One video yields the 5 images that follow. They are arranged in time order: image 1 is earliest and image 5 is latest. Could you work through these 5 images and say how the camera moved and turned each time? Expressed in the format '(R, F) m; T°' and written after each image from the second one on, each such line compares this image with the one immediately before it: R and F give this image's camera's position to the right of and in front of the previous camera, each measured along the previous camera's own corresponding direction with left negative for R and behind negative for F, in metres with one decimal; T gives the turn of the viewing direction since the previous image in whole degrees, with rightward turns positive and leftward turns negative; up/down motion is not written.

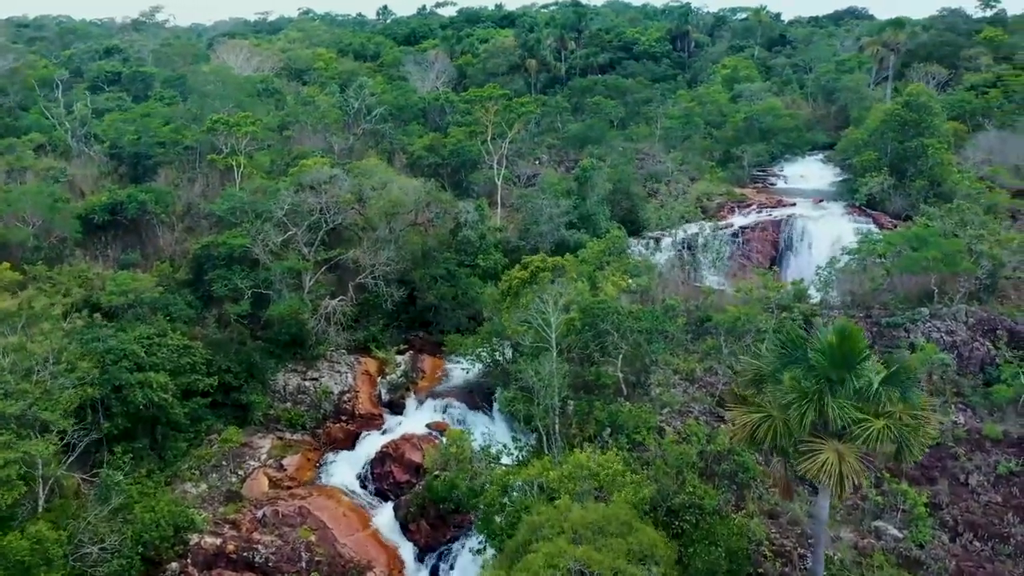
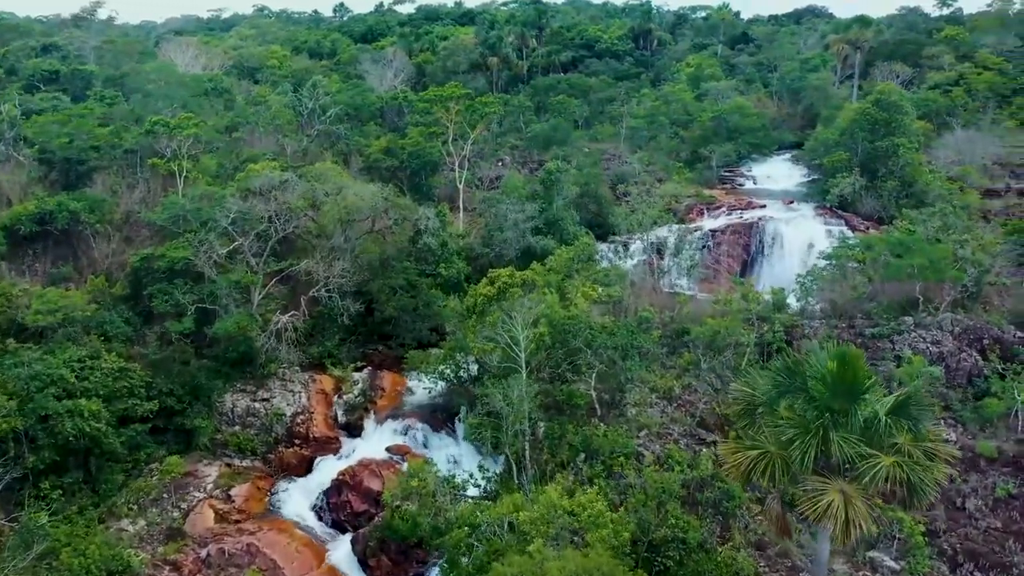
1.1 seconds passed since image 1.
(0.0, +1.5) m; +3°
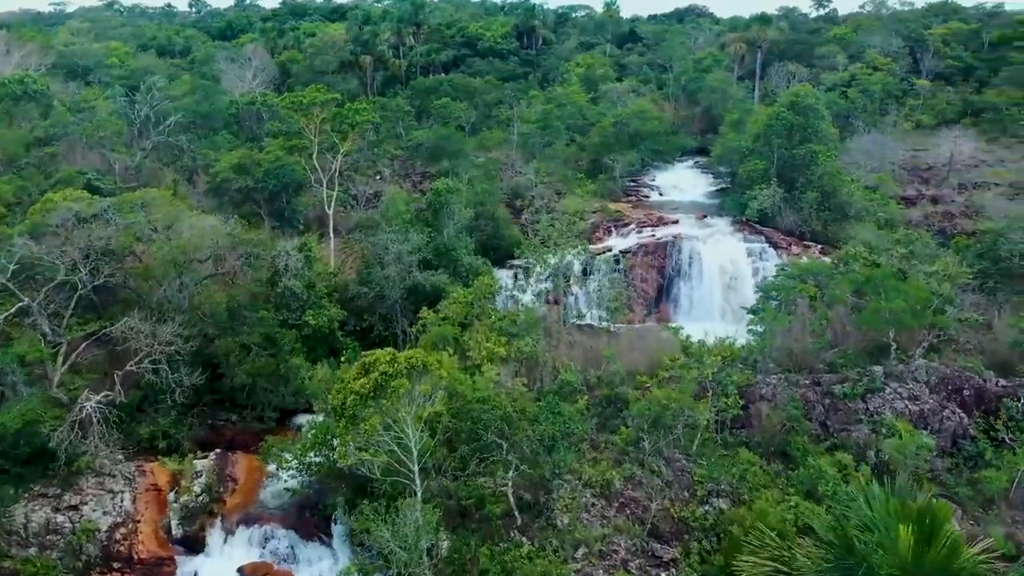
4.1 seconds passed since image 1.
(+0.1, +4.9) m; +9°
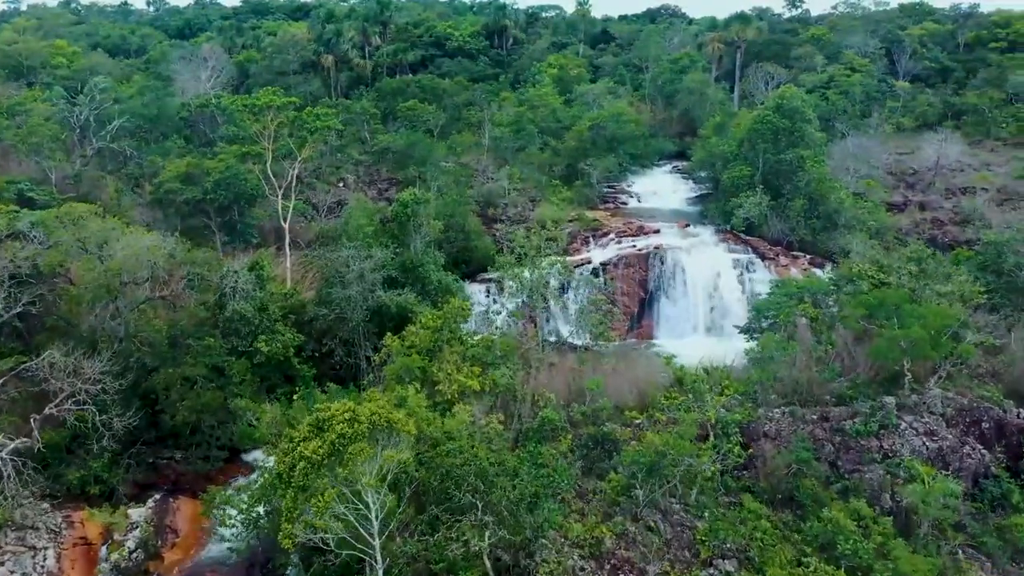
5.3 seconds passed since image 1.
(0.0, +1.9) m; +2°
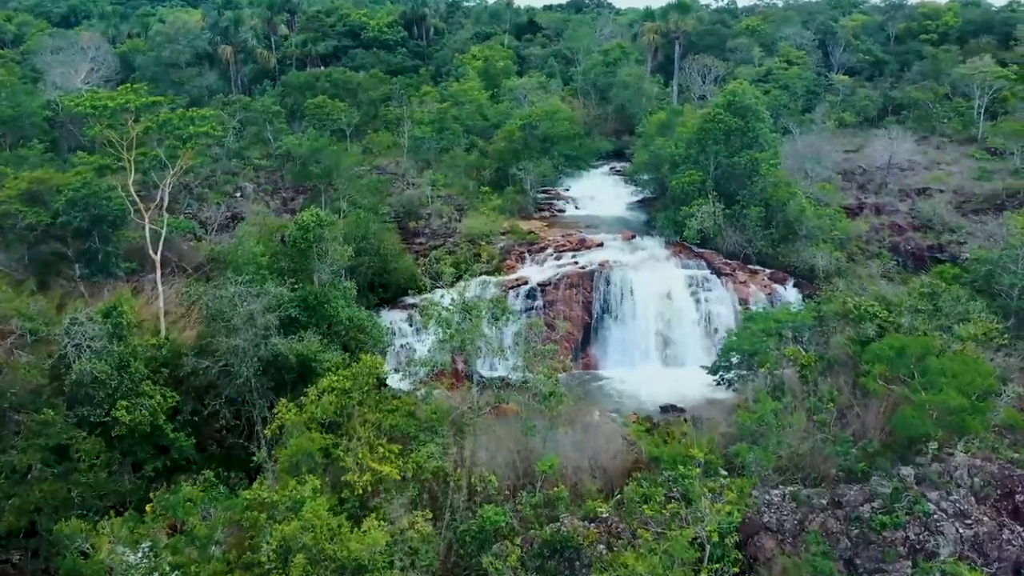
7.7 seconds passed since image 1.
(+0.1, +3.7) m; +6°
